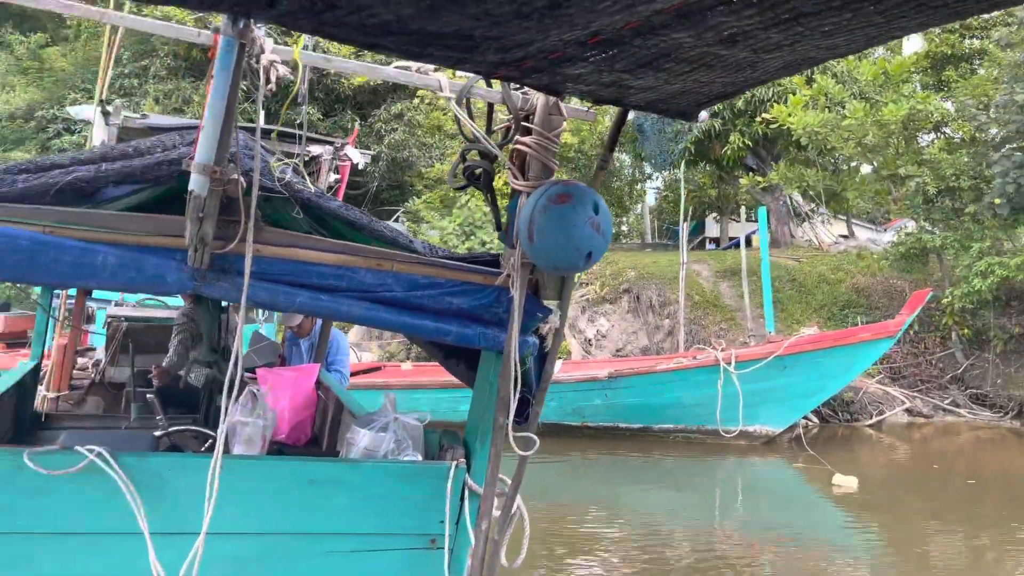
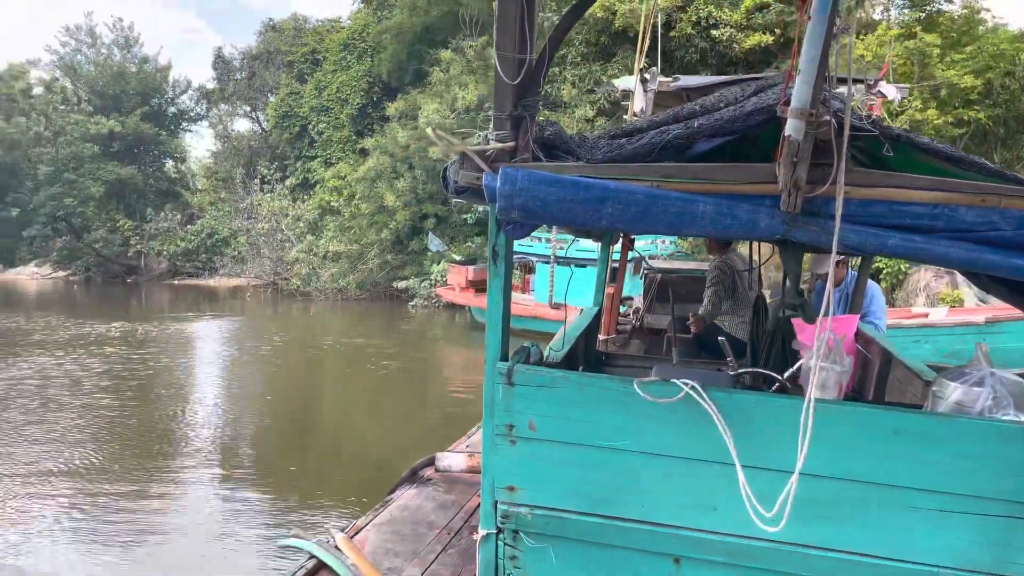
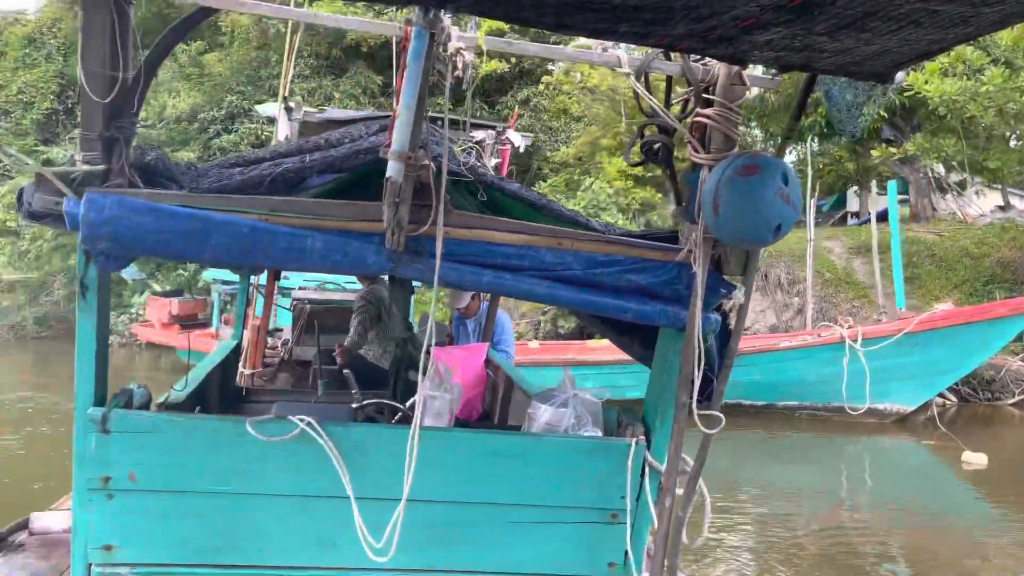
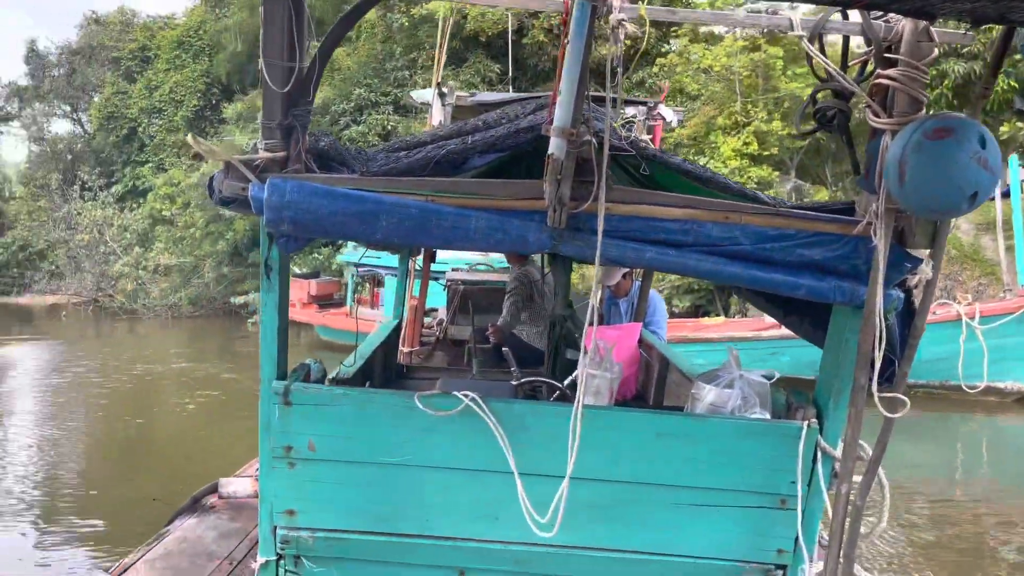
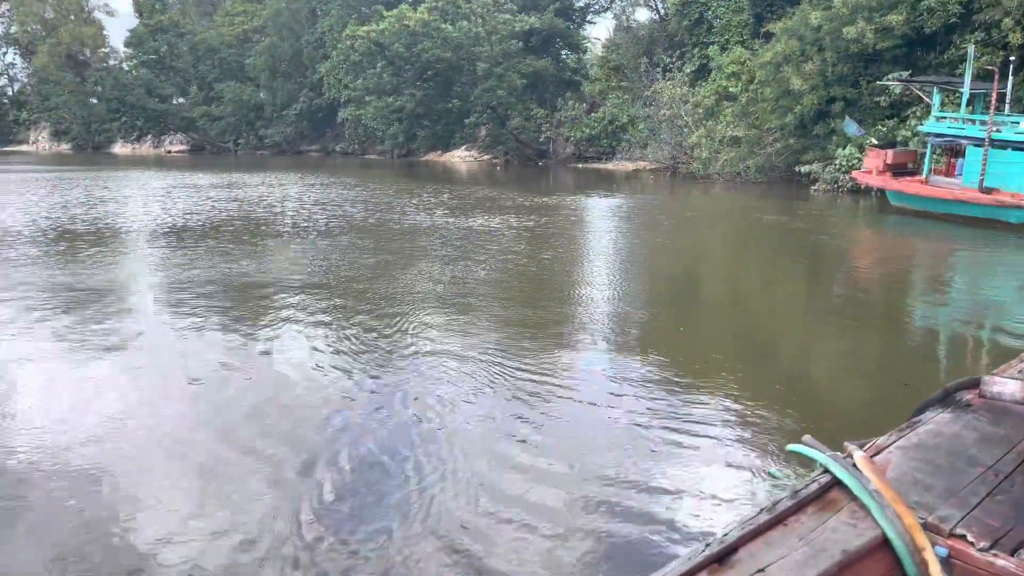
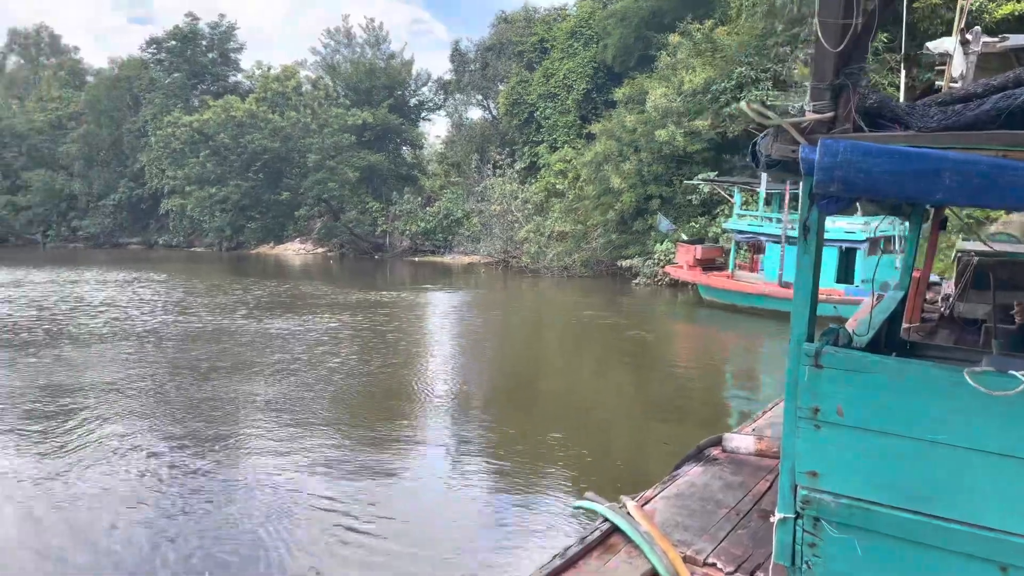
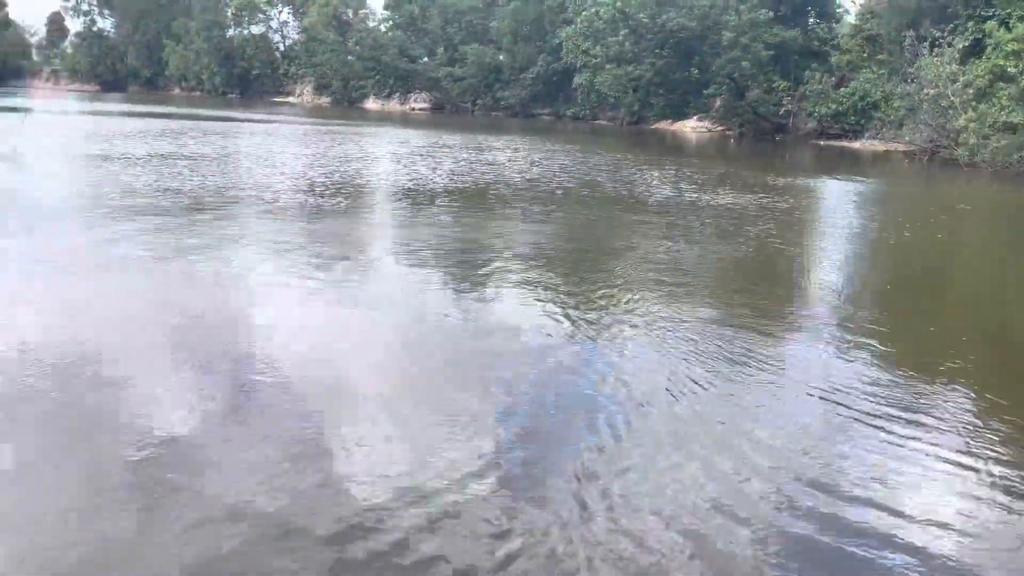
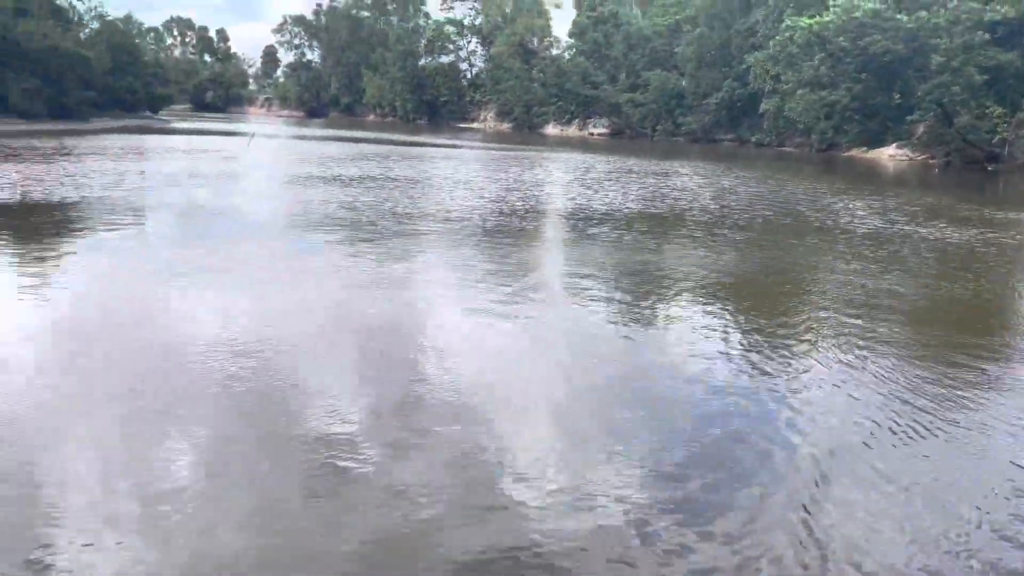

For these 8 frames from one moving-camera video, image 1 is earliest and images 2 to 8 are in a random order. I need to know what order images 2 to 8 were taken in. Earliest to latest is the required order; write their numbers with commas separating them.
3, 4, 2, 6, 5, 7, 8
